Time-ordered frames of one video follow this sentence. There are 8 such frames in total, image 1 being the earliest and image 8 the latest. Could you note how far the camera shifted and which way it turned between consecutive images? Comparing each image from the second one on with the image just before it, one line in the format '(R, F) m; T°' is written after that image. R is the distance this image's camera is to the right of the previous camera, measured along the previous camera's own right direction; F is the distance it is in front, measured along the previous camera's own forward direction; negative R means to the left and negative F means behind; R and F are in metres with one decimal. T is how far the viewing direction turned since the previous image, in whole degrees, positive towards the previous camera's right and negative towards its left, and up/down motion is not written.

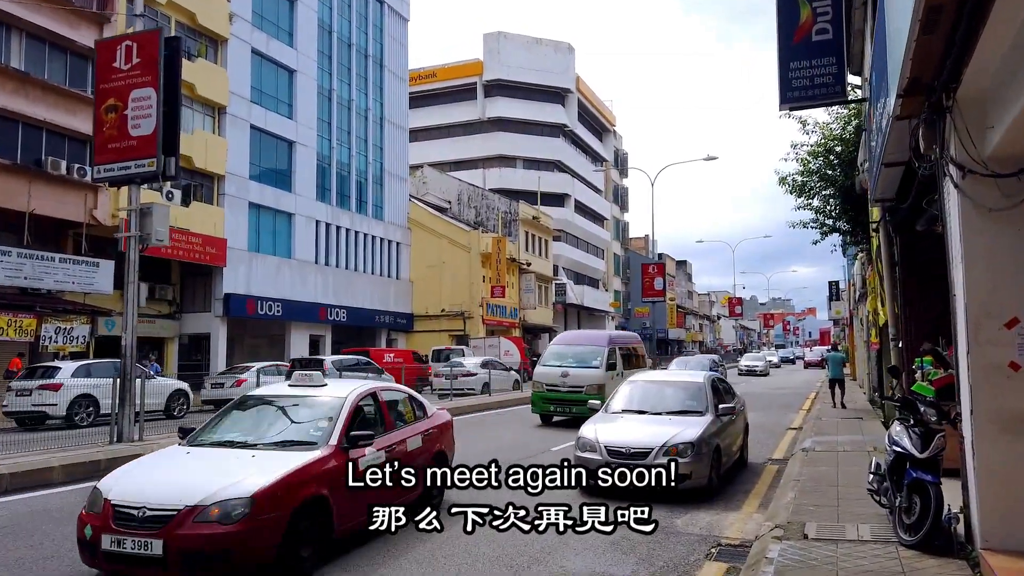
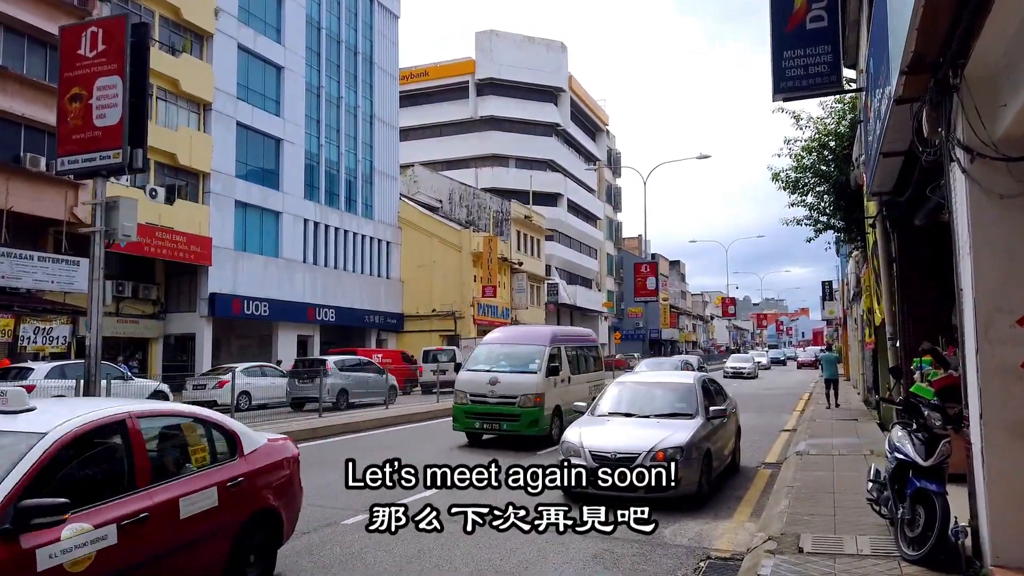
(+0.1, +0.4) m; 0°
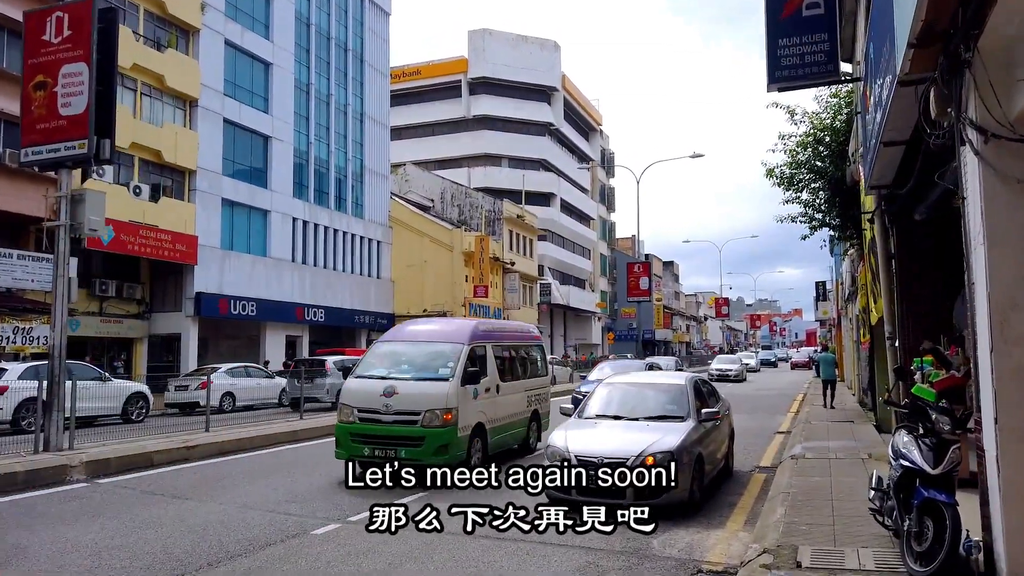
(+0.1, +0.4) m; 0°
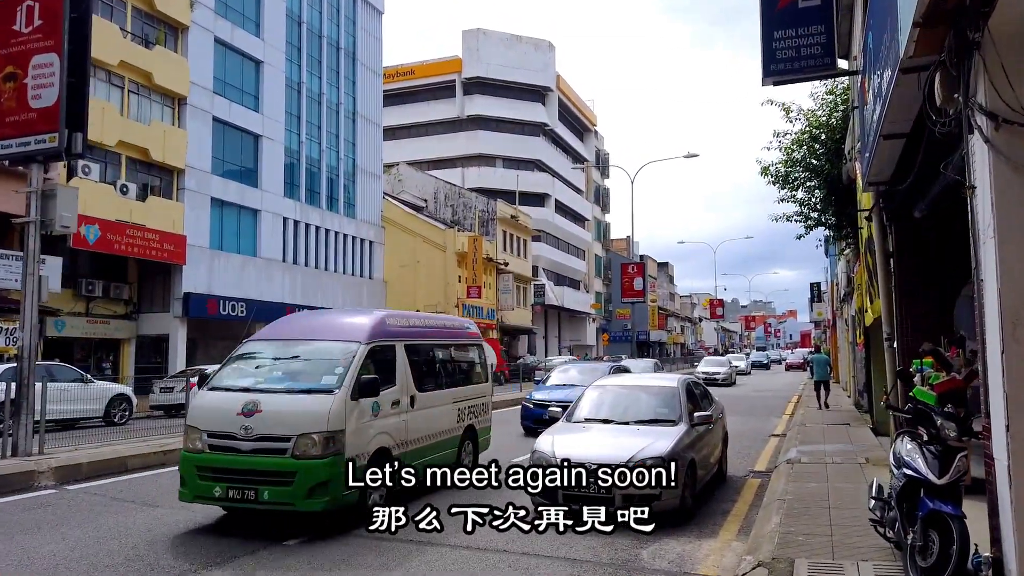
(+0.1, +0.3) m; 0°
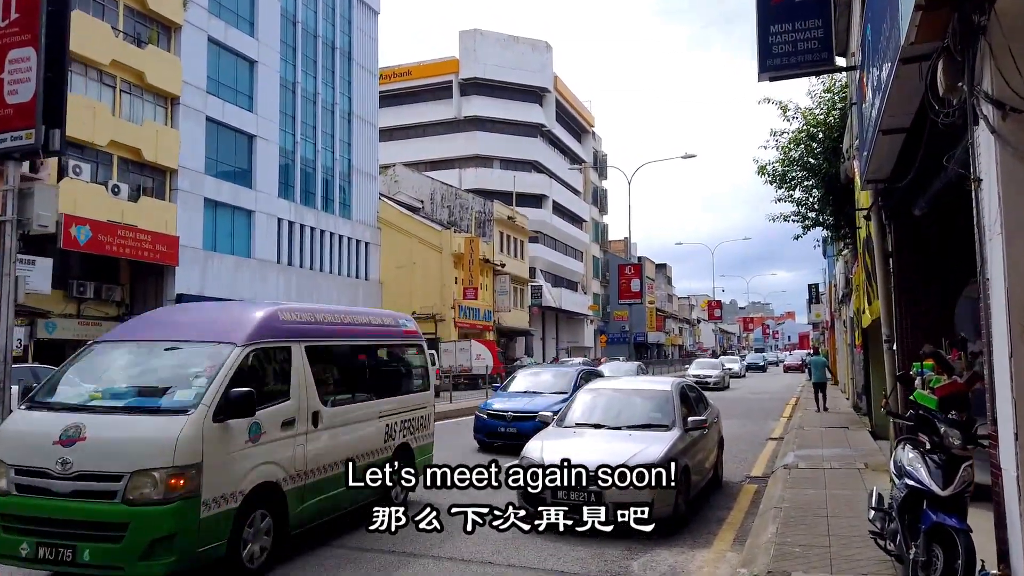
(+0.1, +0.3) m; 0°
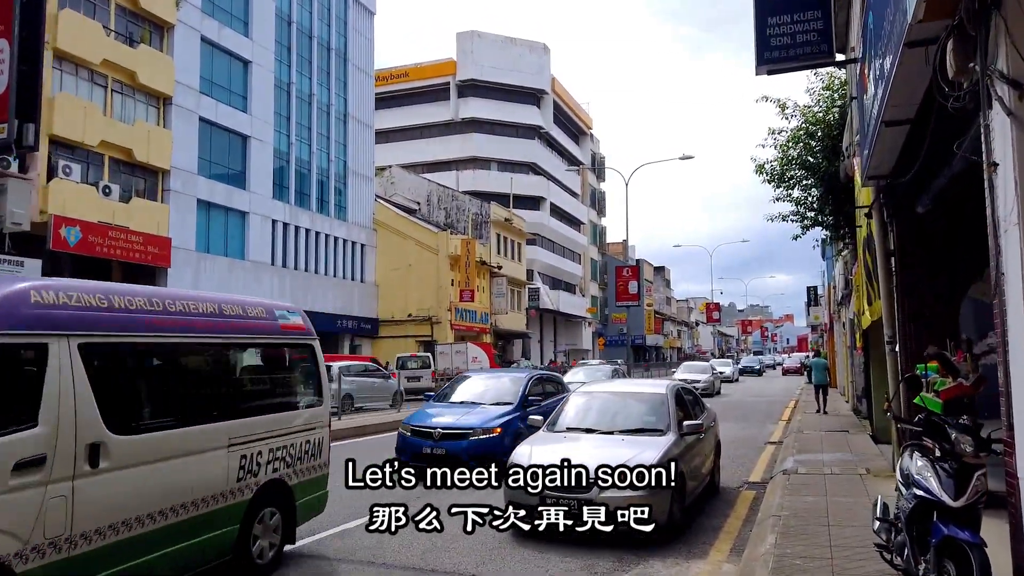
(+0.1, +0.3) m; 0°
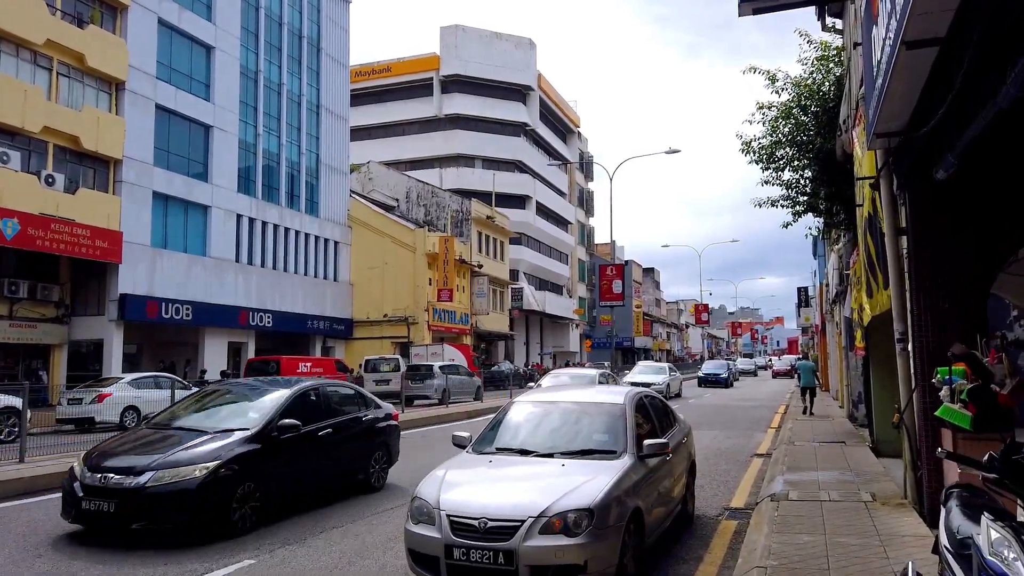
(+0.6, +1.7) m; +1°
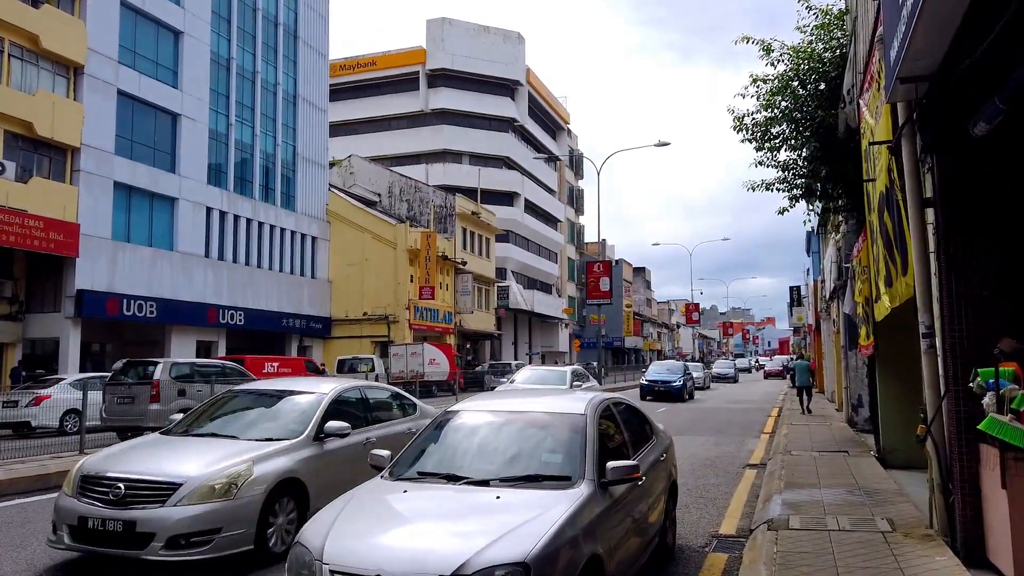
(+0.4, +1.4) m; +1°
